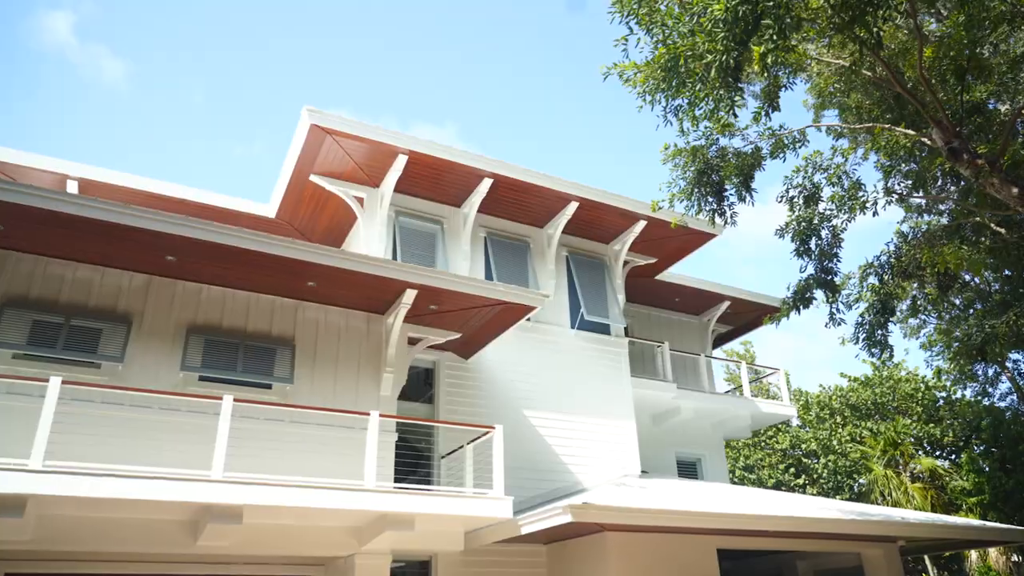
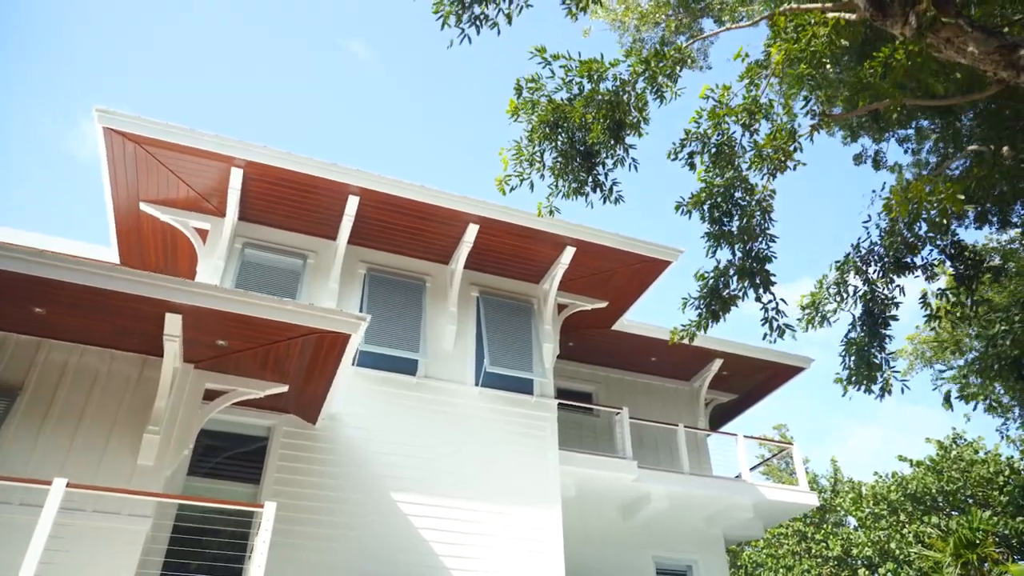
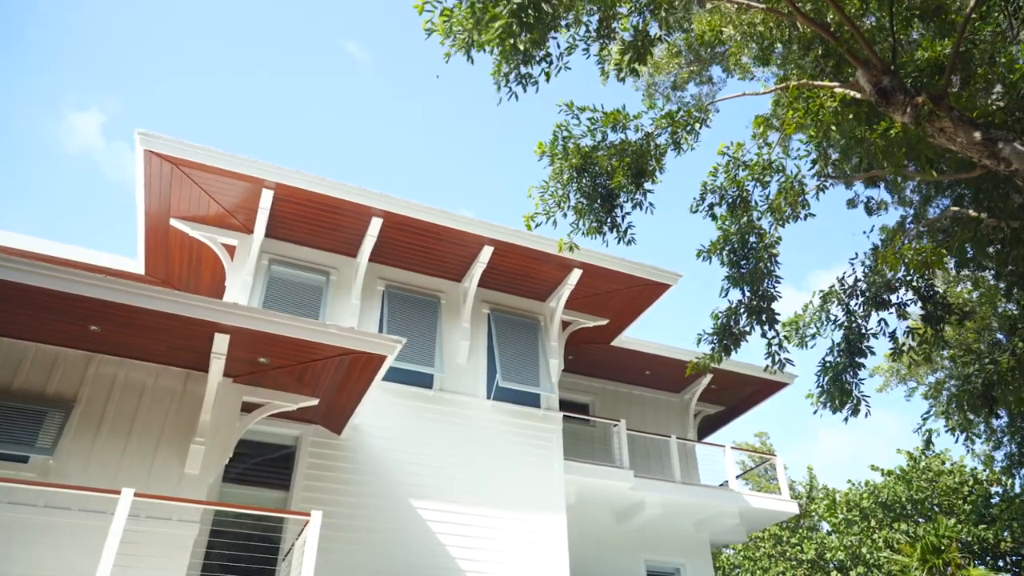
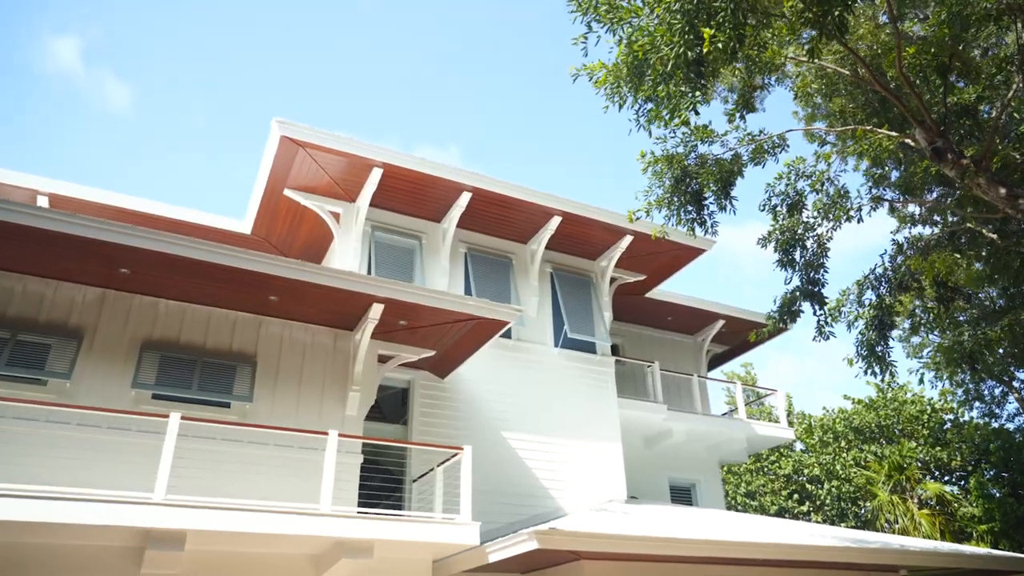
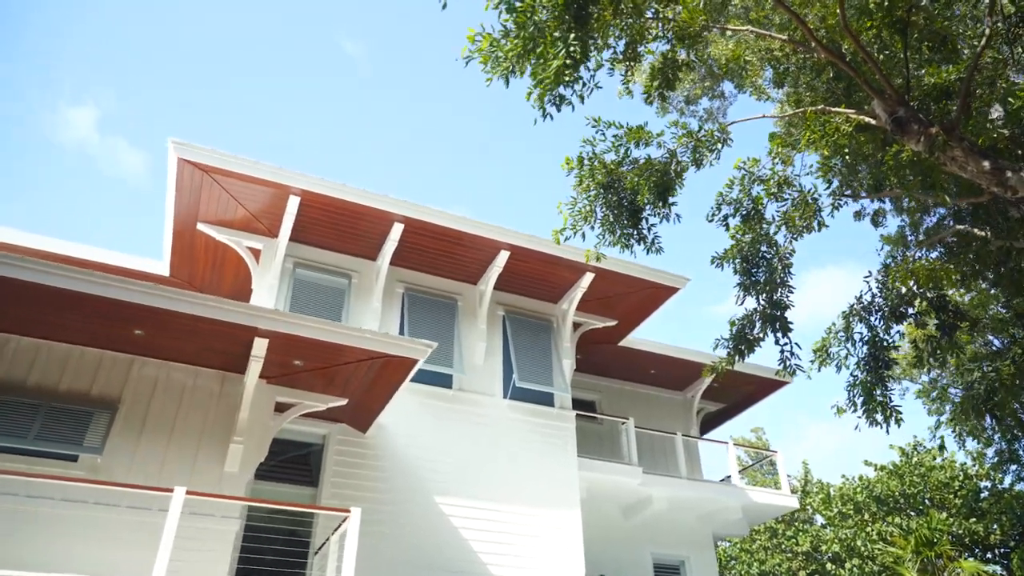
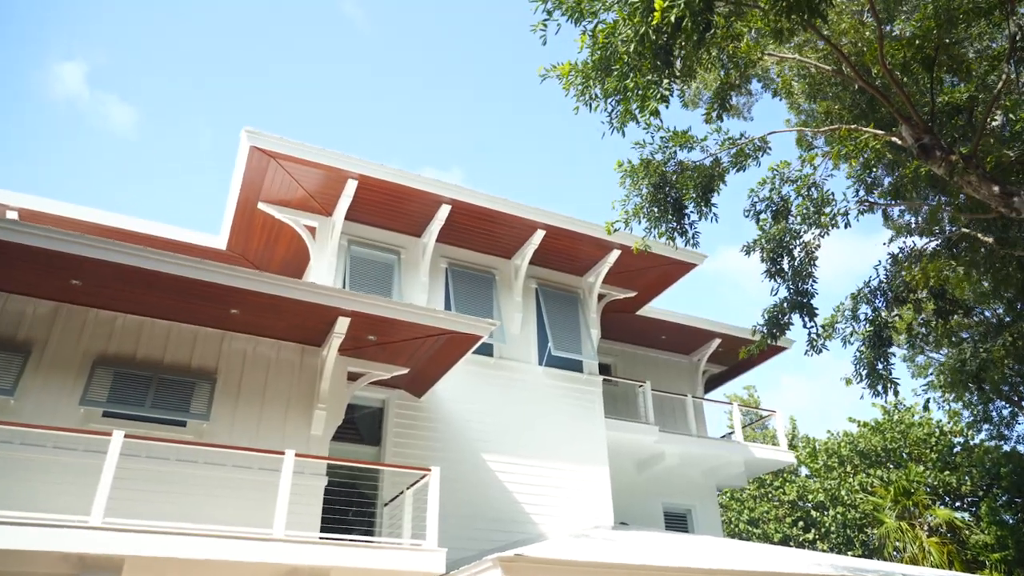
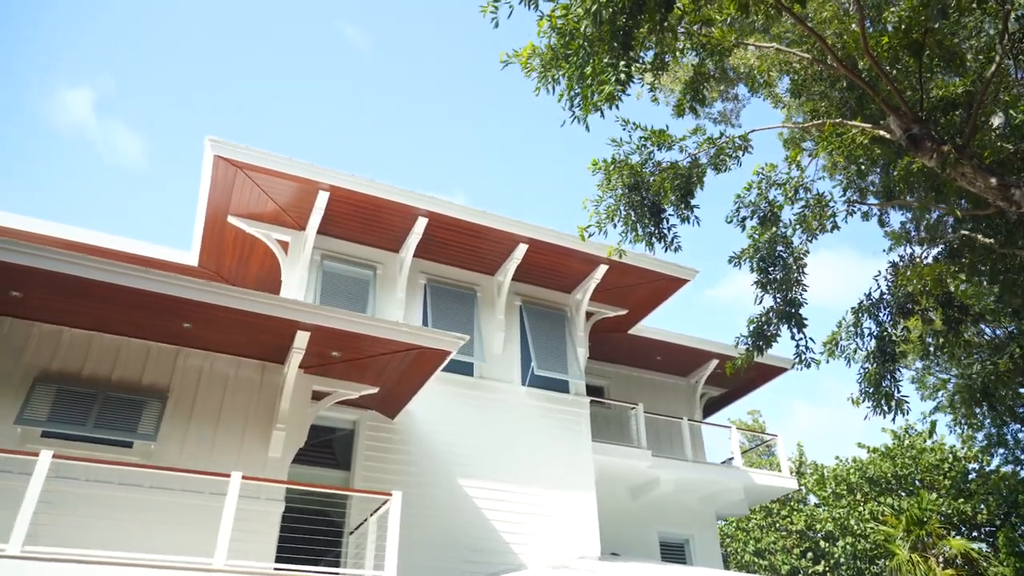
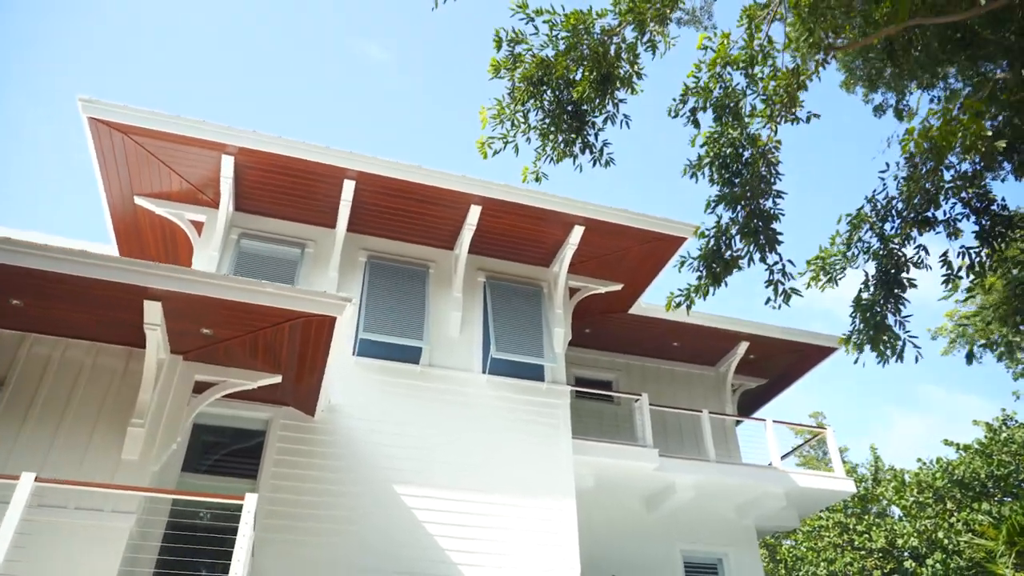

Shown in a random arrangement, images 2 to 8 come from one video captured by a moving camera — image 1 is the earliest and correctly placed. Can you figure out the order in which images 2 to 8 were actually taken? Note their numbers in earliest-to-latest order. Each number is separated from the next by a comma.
4, 6, 7, 5, 3, 2, 8
